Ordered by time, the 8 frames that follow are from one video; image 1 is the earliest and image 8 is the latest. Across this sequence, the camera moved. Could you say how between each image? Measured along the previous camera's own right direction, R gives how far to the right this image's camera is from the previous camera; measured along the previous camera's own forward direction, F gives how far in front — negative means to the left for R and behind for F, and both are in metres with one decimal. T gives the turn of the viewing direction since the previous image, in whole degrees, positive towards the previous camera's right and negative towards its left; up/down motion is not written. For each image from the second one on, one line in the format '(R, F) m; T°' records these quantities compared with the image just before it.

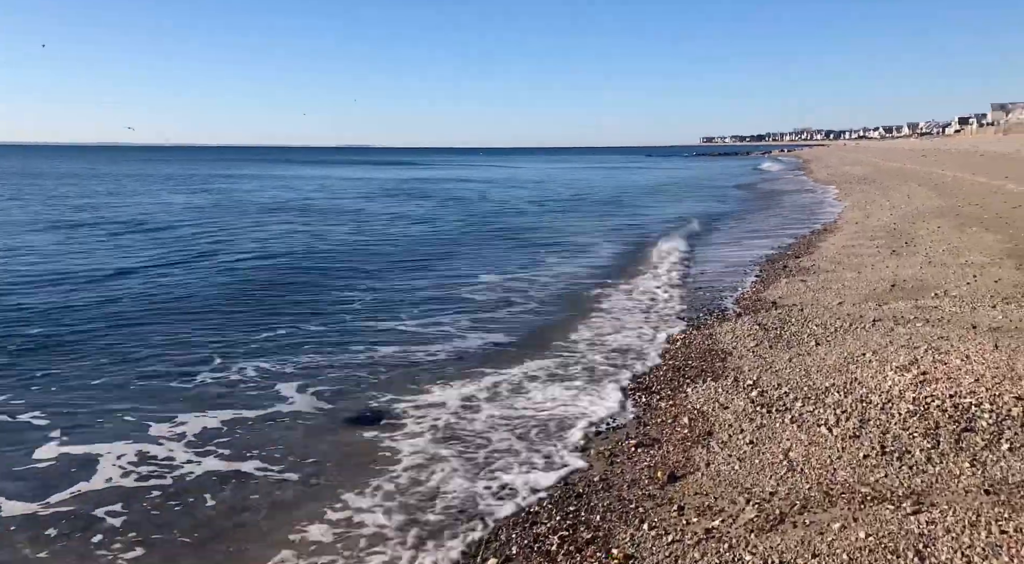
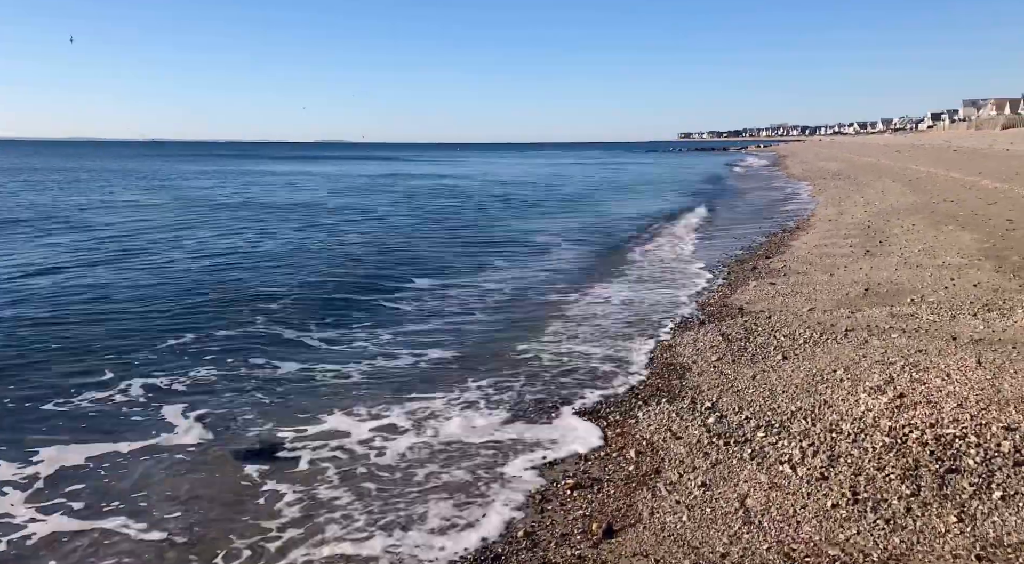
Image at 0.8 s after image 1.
(+0.6, +1.2) m; +1°
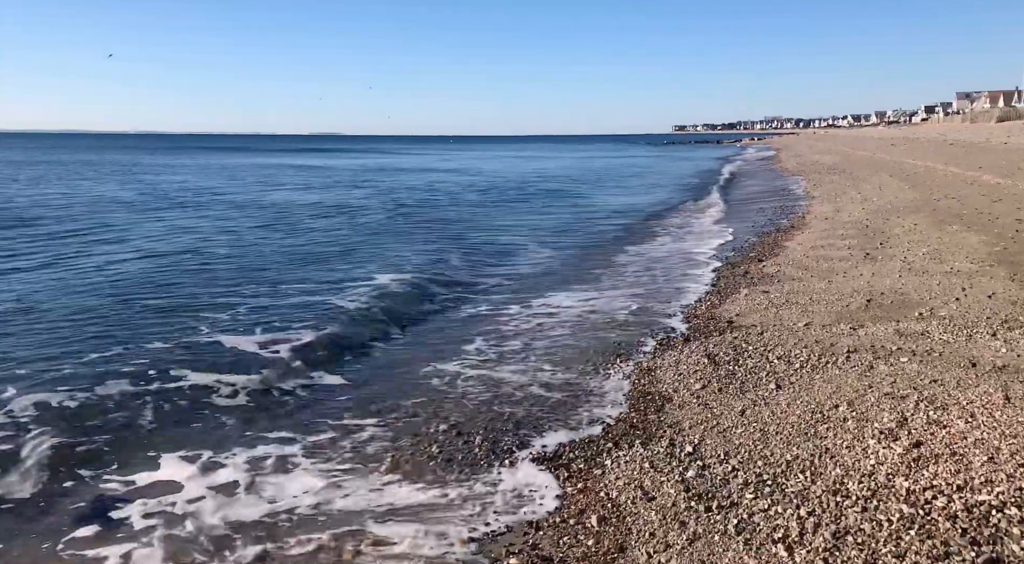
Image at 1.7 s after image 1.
(+0.5, +1.5) m; 0°
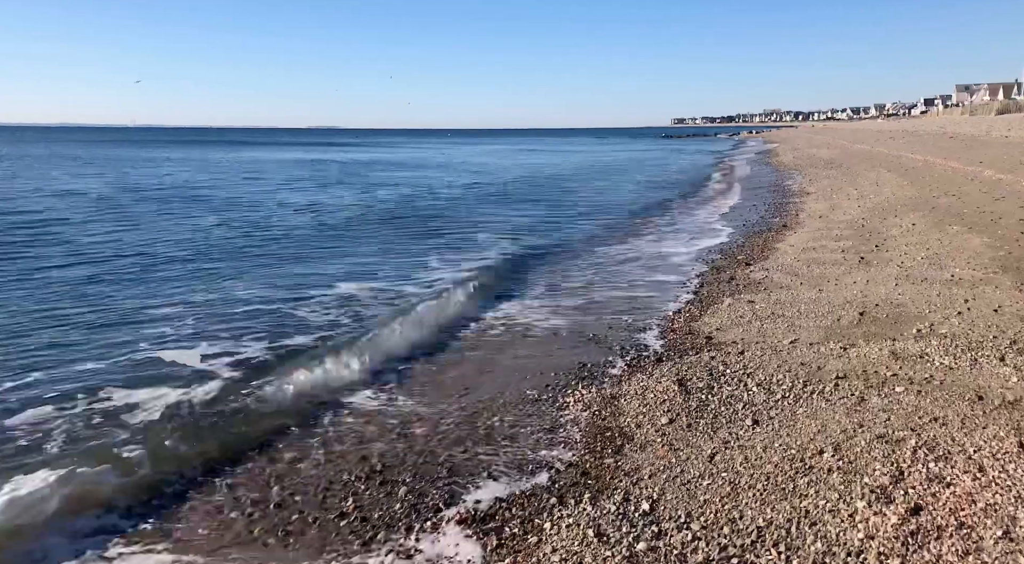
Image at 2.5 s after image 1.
(+0.6, +1.3) m; 0°
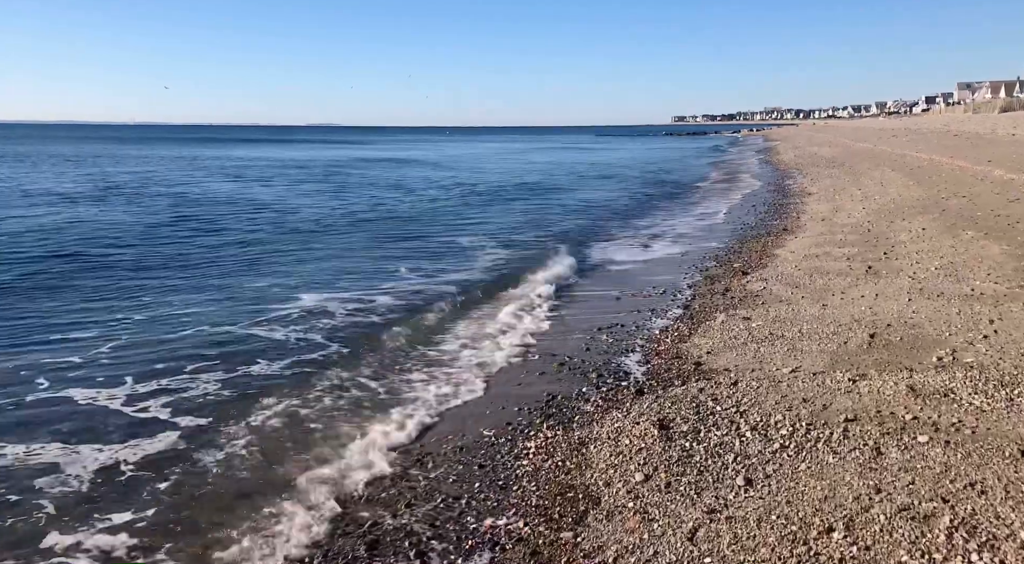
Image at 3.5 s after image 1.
(+0.5, +1.6) m; 0°
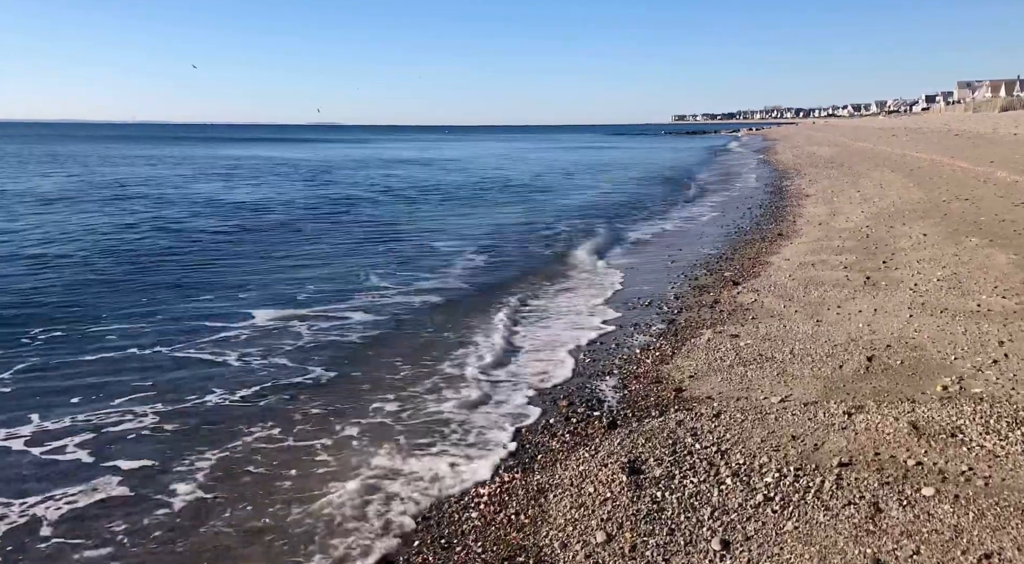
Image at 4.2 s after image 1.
(+0.4, +1.0) m; 0°
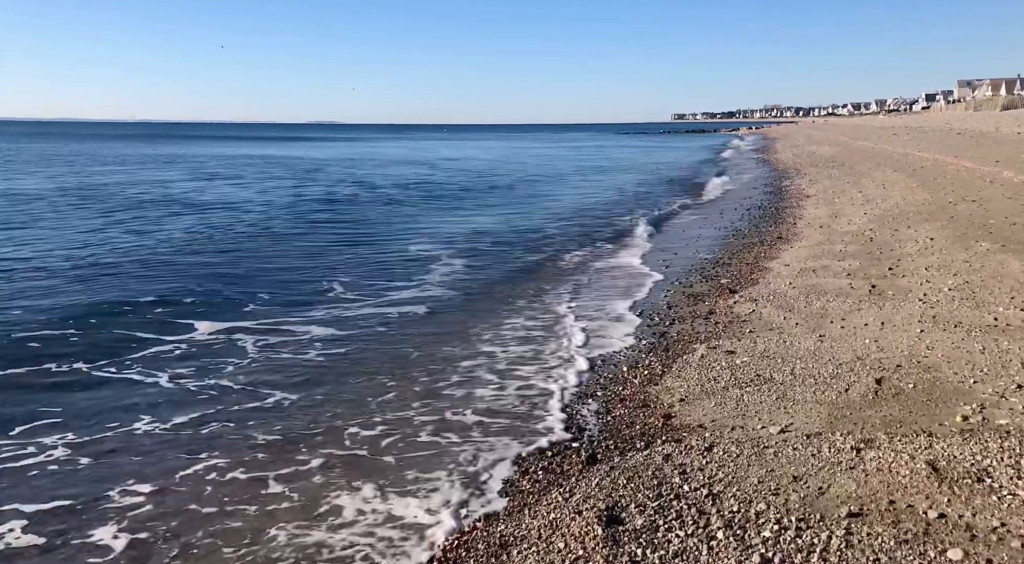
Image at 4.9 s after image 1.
(+0.3, +1.0) m; 0°
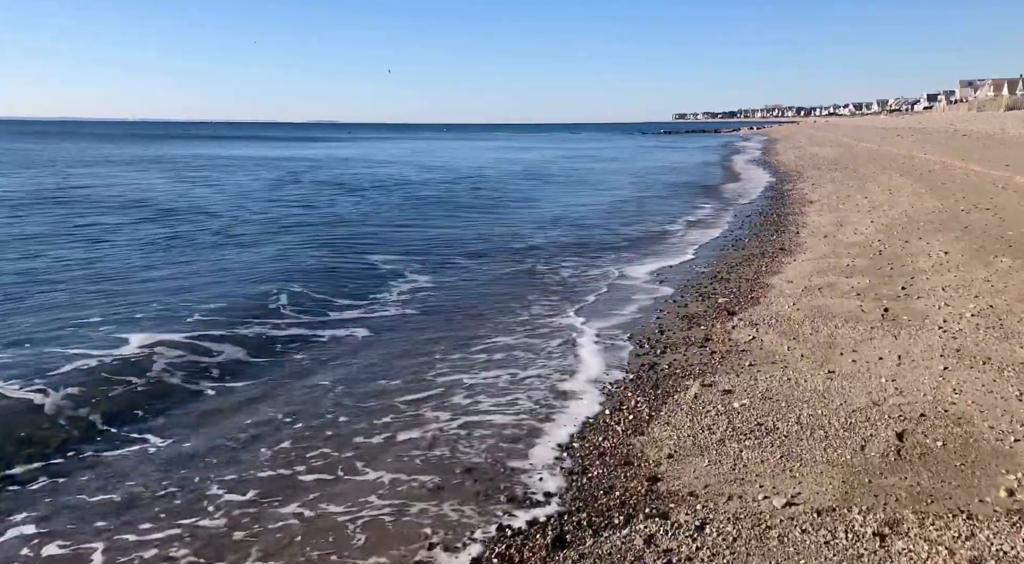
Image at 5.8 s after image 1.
(+0.4, +1.4) m; 0°
